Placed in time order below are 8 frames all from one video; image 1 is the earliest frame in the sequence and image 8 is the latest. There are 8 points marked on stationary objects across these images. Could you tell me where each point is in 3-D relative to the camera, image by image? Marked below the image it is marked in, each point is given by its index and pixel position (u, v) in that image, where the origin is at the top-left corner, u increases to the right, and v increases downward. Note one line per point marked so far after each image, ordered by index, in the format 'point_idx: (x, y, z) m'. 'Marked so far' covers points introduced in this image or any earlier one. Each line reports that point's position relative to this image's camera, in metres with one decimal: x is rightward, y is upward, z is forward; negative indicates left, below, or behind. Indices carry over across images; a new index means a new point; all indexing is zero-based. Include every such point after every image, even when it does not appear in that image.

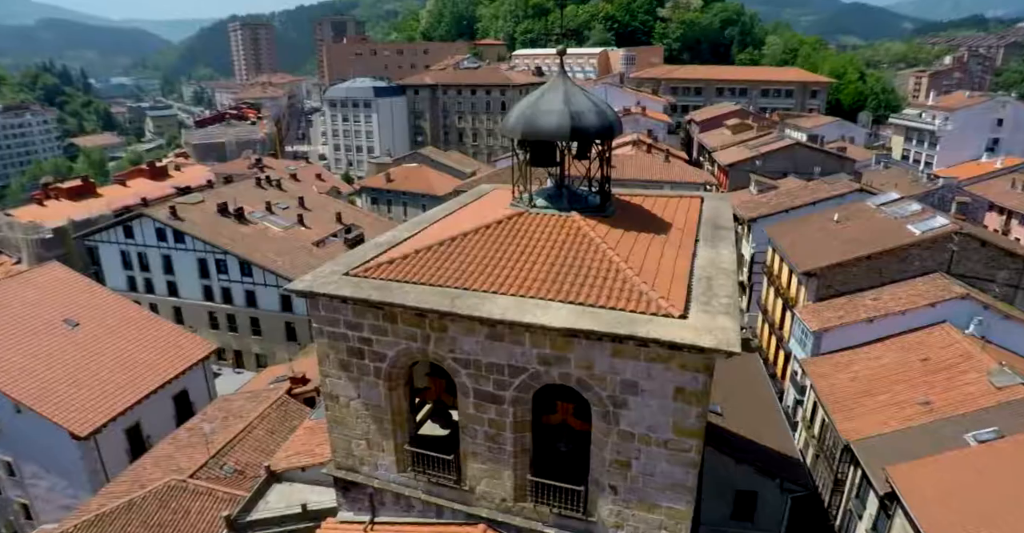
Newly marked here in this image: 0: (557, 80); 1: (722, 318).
0: (+0.6, +2.6, +8.6) m
1: (+2.1, -0.5, +6.3) m
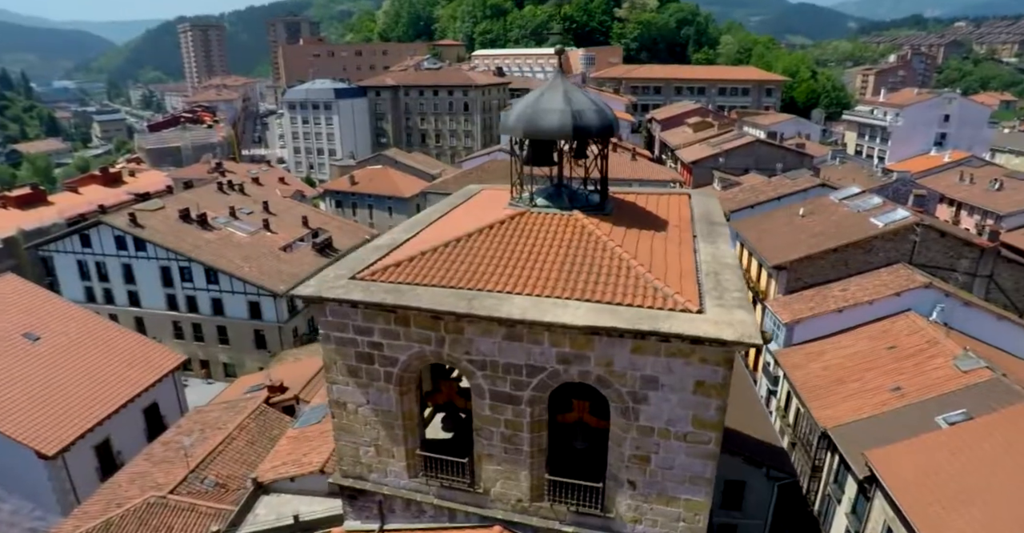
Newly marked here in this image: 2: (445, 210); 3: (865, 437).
0: (+0.6, +2.6, +8.6) m
1: (+2.3, -0.5, +6.4) m
2: (-1.2, +1.0, +10.7) m
3: (+9.4, -4.5, +16.6) m
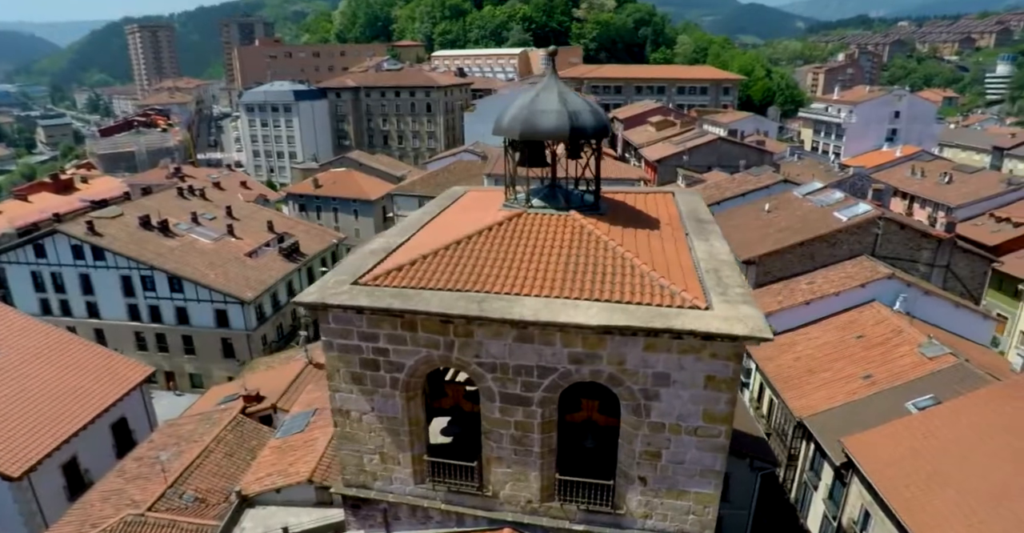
0: (+0.5, +2.6, +8.6) m
1: (+2.4, -0.4, +6.5) m
2: (-1.3, +0.9, +10.6) m
3: (+9.0, -4.3, +17.1) m
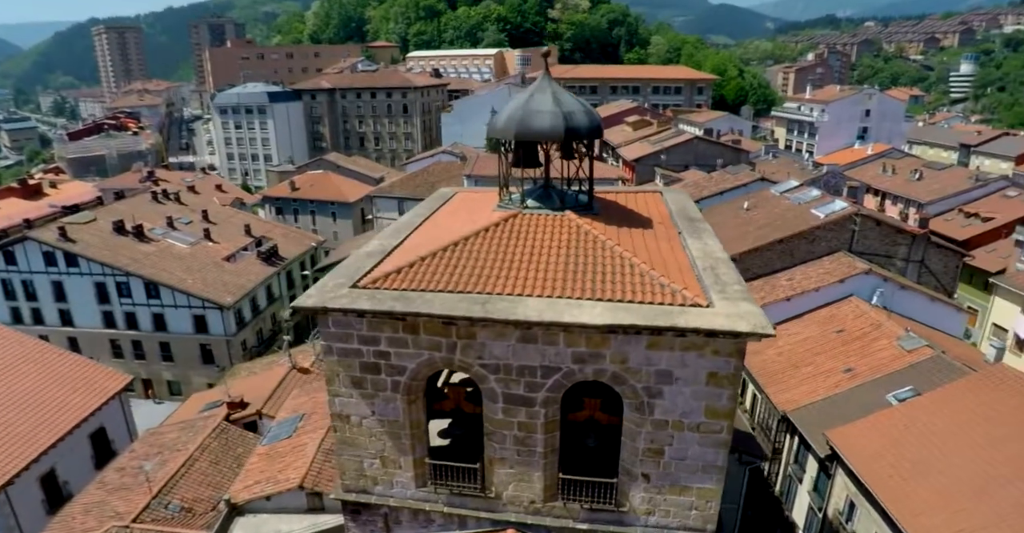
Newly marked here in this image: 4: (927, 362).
0: (+0.4, +2.6, +8.7) m
1: (+2.5, -0.4, +6.6) m
2: (-1.4, +0.9, +10.5) m
3: (+8.7, -4.1, +17.4) m
4: (+11.8, -2.7, +17.8) m
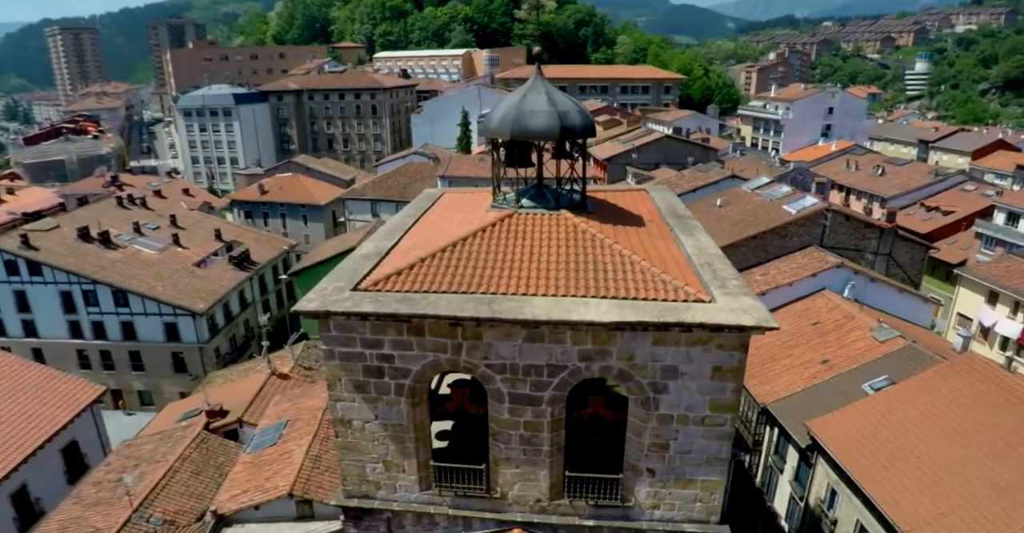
0: (+0.3, +2.6, +8.7) m
1: (+2.5, -0.3, +6.7) m
2: (-1.6, +0.9, +10.4) m
3: (+8.3, -4.0, +17.8) m
4: (+11.4, -2.5, +18.4) m
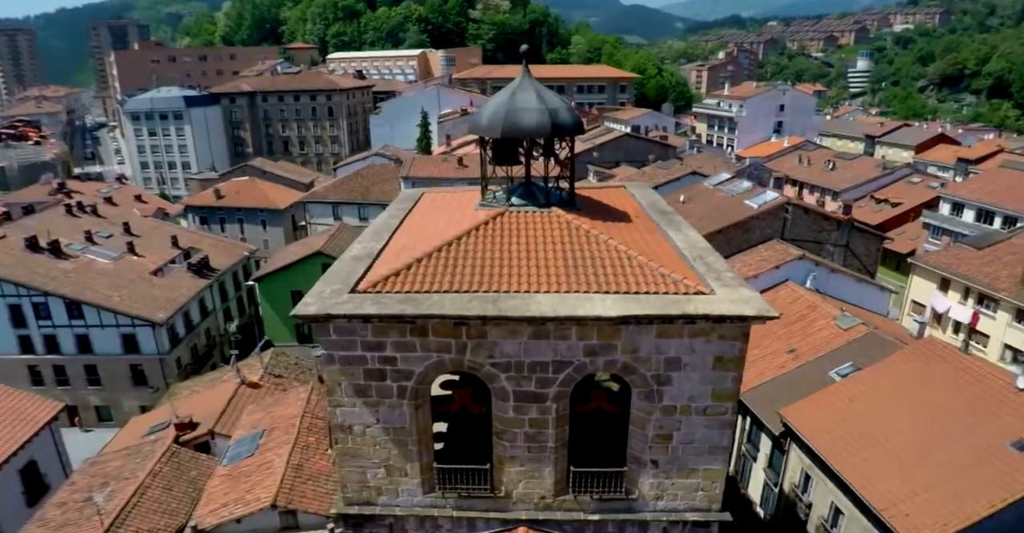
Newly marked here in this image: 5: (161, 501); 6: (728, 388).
0: (+0.2, +2.6, +8.7) m
1: (+2.5, -0.2, +6.8) m
2: (-1.8, +0.8, +10.3) m
3: (+7.7, -3.8, +18.3) m
4: (+10.7, -2.2, +19.1) m
5: (-8.1, -5.4, +14.5) m
6: (+2.3, -1.3, +6.7) m
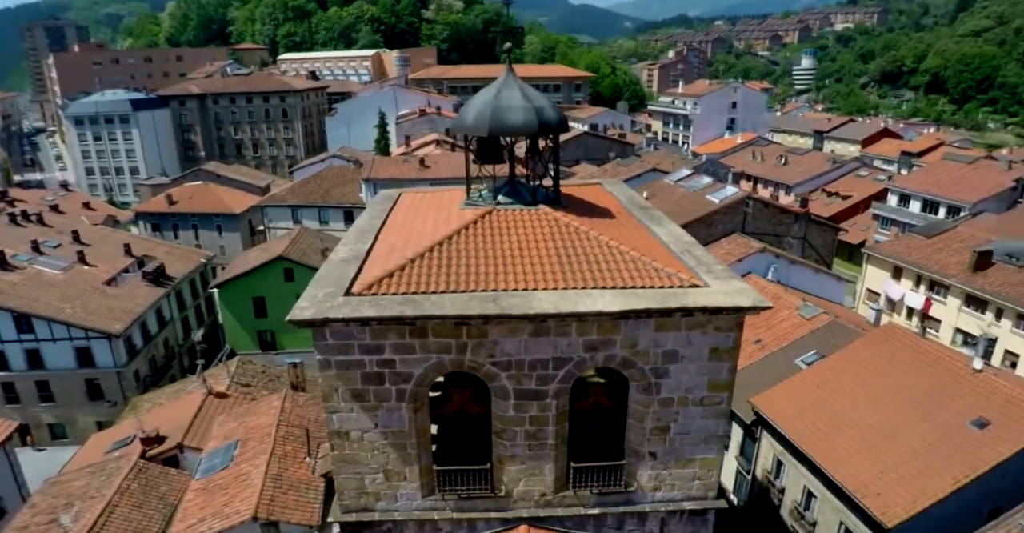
0: (-0.1, +2.6, +8.7) m
1: (+2.5, -0.2, +7.0) m
2: (-2.1, +0.8, +10.2) m
3: (+7.0, -3.5, +18.8) m
4: (+9.9, -1.9, +19.7) m
5: (-8.5, -5.6, +13.9) m
6: (+2.3, -1.2, +6.9) m
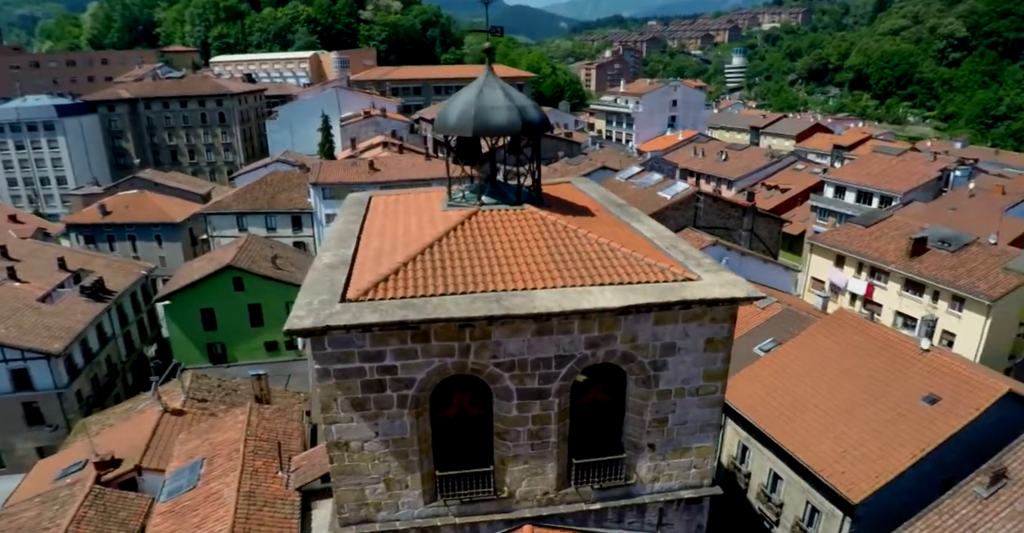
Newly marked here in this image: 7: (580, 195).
0: (-0.3, +2.6, +8.7) m
1: (+2.5, -0.1, +7.2) m
2: (-2.4, +0.7, +10.0) m
3: (+6.1, -3.3, +19.3) m
4: (+8.8, -1.6, +20.5) m
5: (-8.9, -5.9, +13.2) m
6: (+2.4, -1.2, +7.1) m
7: (+1.4, +1.3, +11.4) m
